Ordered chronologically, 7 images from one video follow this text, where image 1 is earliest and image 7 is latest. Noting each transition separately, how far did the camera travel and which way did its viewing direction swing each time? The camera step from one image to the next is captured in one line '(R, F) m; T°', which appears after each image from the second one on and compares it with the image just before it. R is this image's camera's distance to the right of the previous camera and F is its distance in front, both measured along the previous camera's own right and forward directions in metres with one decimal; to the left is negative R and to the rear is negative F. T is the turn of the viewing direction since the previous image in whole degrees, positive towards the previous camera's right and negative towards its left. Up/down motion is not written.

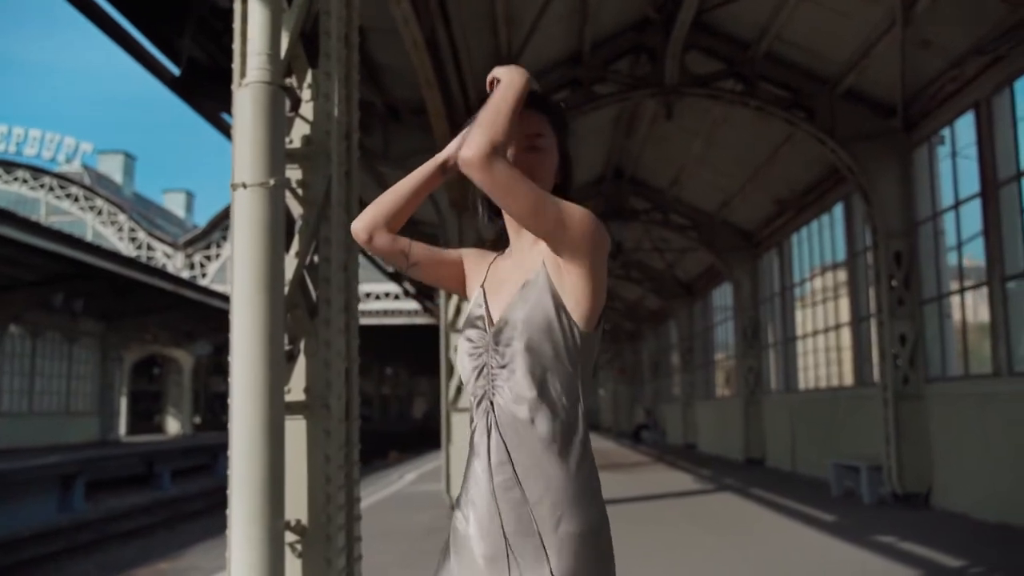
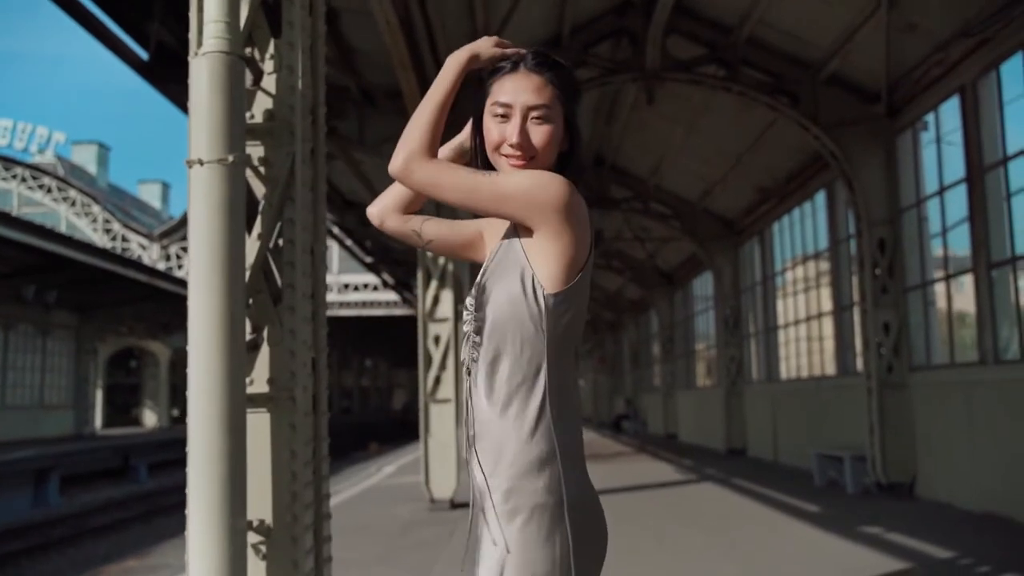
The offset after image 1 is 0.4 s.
(0.0, +0.2) m; +1°
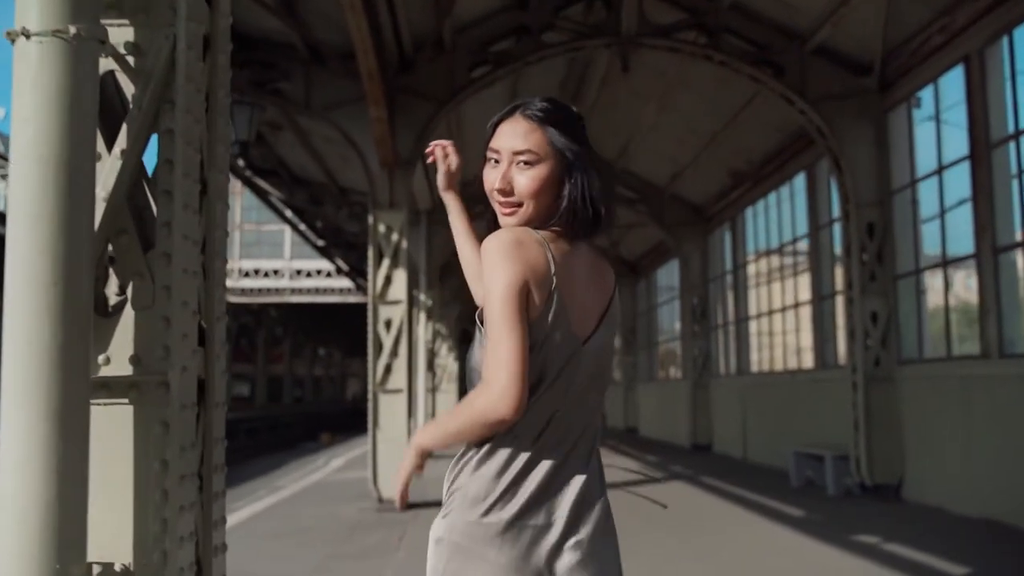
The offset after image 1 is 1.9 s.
(0.0, +1.0) m; +3°
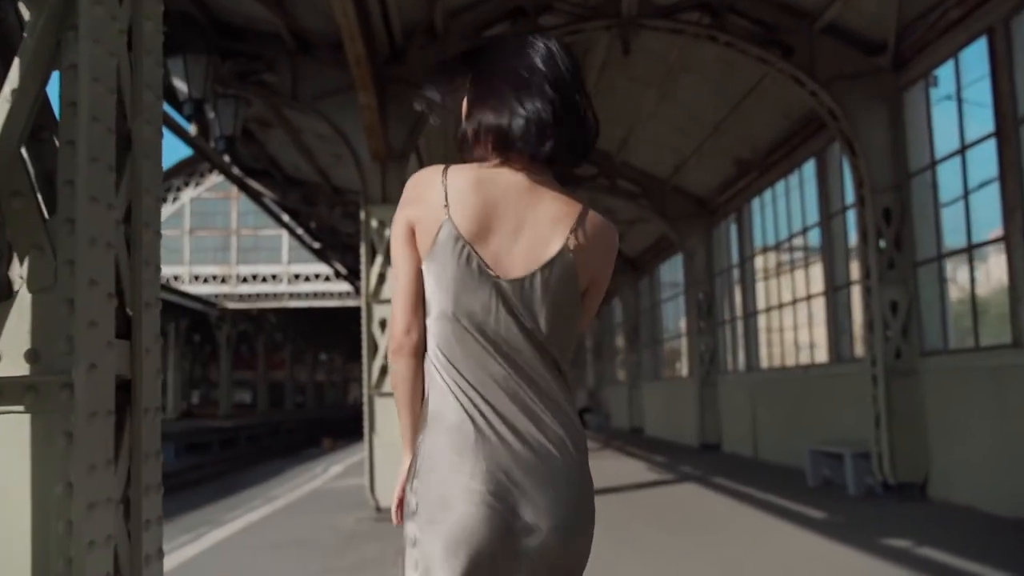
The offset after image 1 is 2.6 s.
(0.0, +0.5) m; 0°
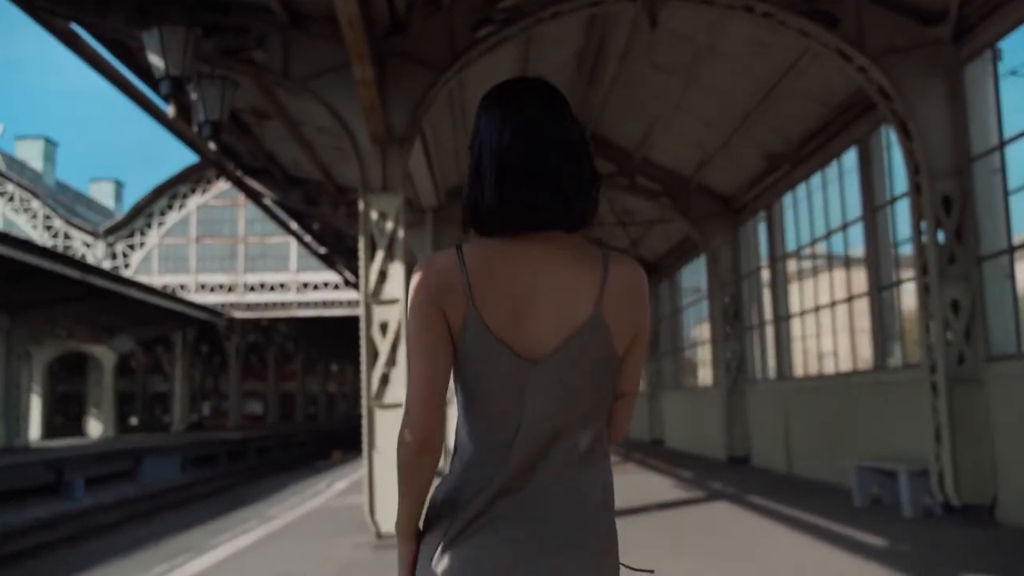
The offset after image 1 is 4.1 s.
(0.0, +1.1) m; -1°
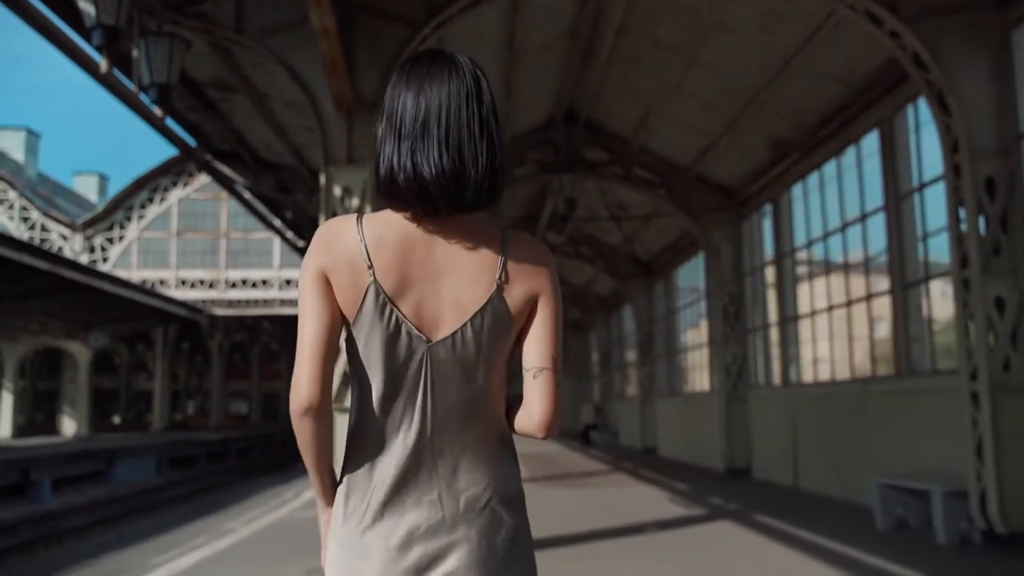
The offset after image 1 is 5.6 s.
(+0.1, +1.2) m; +1°
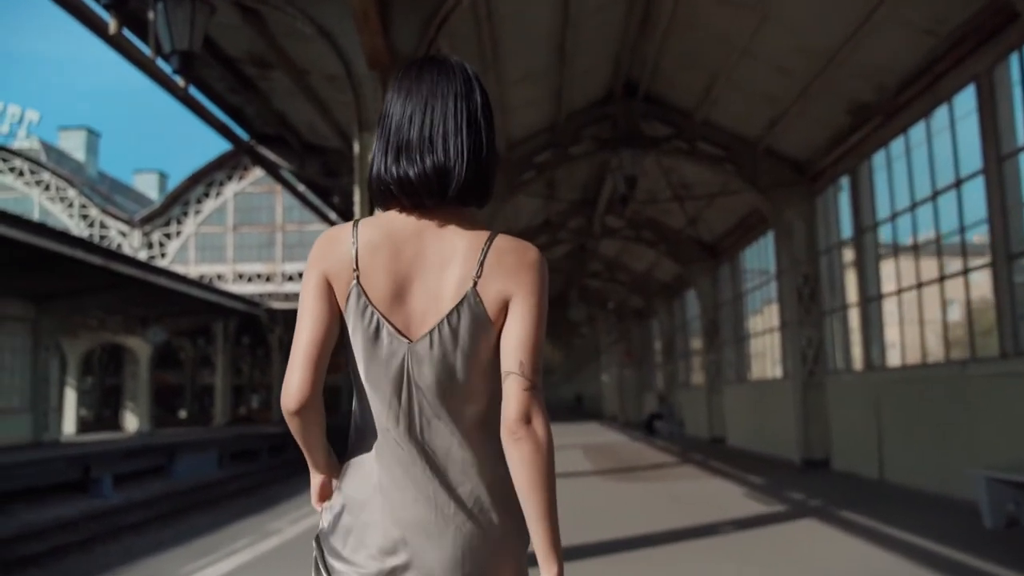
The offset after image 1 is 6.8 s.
(0.0, +0.8) m; -3°
